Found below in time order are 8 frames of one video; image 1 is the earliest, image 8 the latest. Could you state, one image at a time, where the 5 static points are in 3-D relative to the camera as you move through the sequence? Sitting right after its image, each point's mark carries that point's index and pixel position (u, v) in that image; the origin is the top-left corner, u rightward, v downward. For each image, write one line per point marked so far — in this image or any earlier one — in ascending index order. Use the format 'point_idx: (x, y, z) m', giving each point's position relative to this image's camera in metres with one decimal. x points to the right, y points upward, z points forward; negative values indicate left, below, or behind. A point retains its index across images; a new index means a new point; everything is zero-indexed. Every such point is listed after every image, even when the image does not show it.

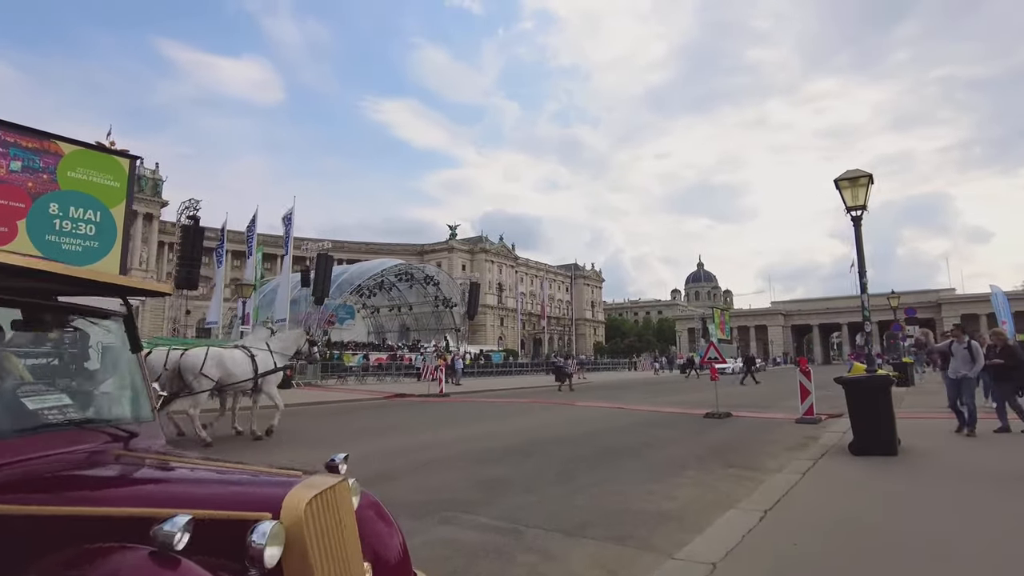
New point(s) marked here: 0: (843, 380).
0: (+3.4, -1.0, +5.9) m
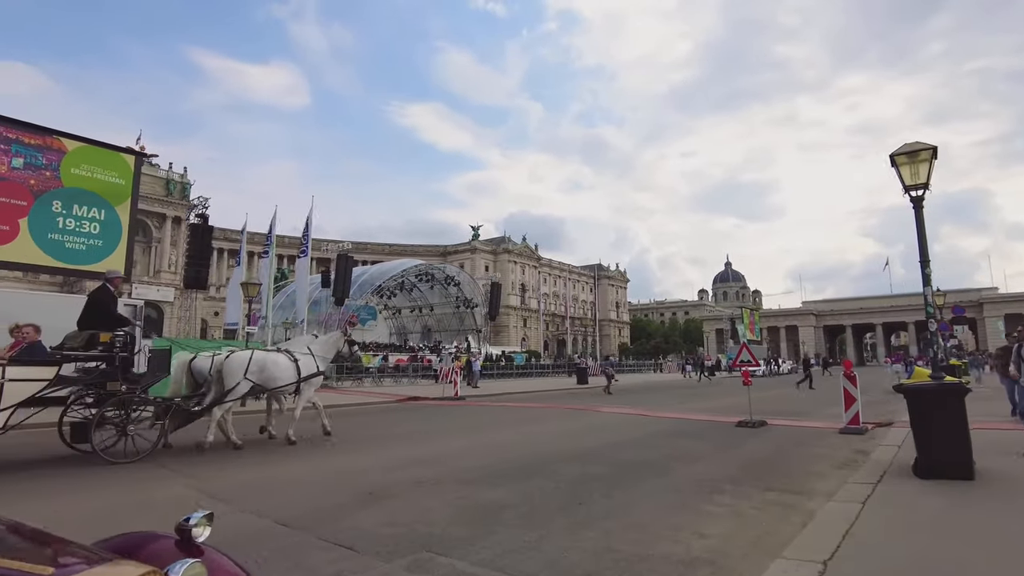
0: (+3.4, -0.9, +5.1) m
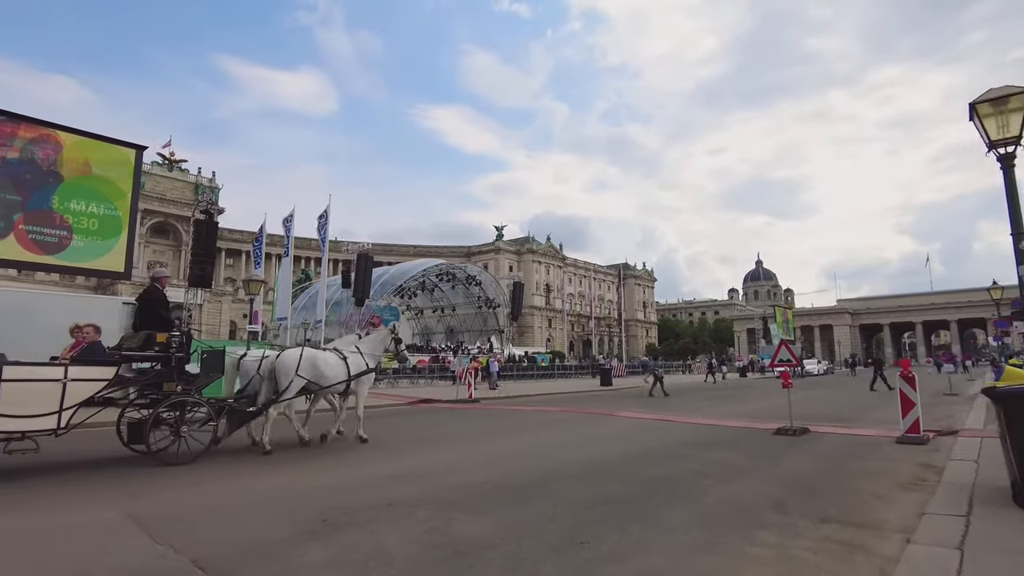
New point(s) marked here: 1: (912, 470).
0: (+3.4, -0.7, +4.1) m
1: (+3.5, -1.6, +5.1) m
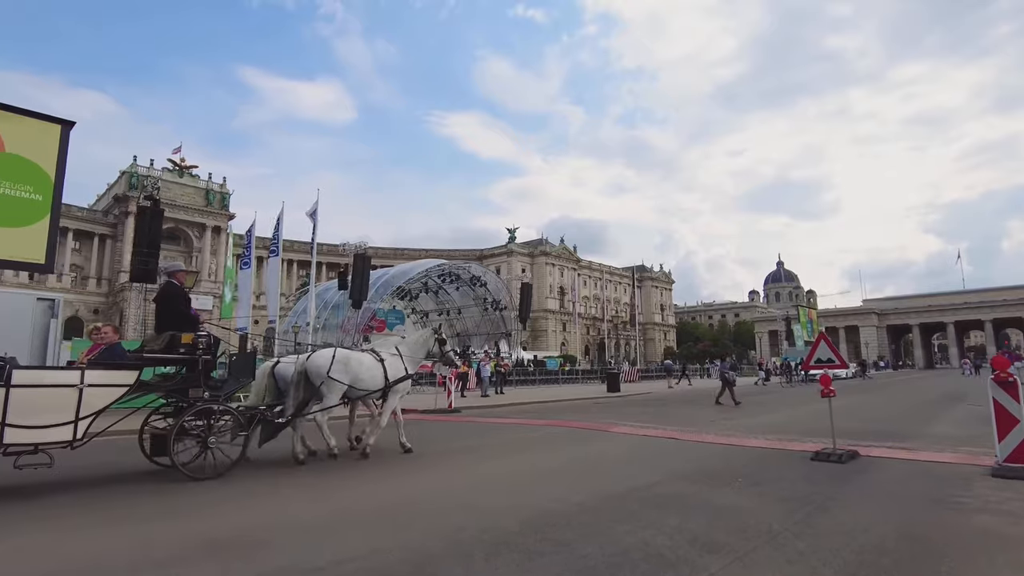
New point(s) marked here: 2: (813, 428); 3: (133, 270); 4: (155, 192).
0: (+2.7, -0.5, +2.2) m
1: (+2.9, -1.3, +3.1) m
2: (+5.2, -2.4, +10.2) m
3: (-7.9, +0.4, +12.1) m
4: (-7.8, +2.1, +12.8) m
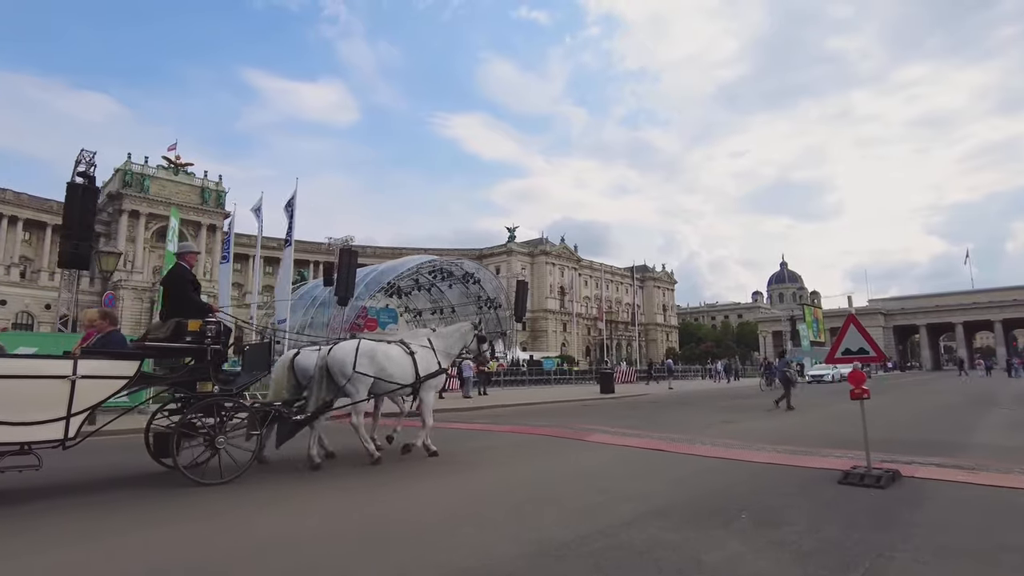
0: (+2.2, -0.2, +0.8) m
1: (+2.4, -1.1, +1.8) m
2: (+4.7, -2.2, +8.8) m
3: (-8.4, +0.6, +10.8) m
4: (-8.2, +2.3, +11.5) m
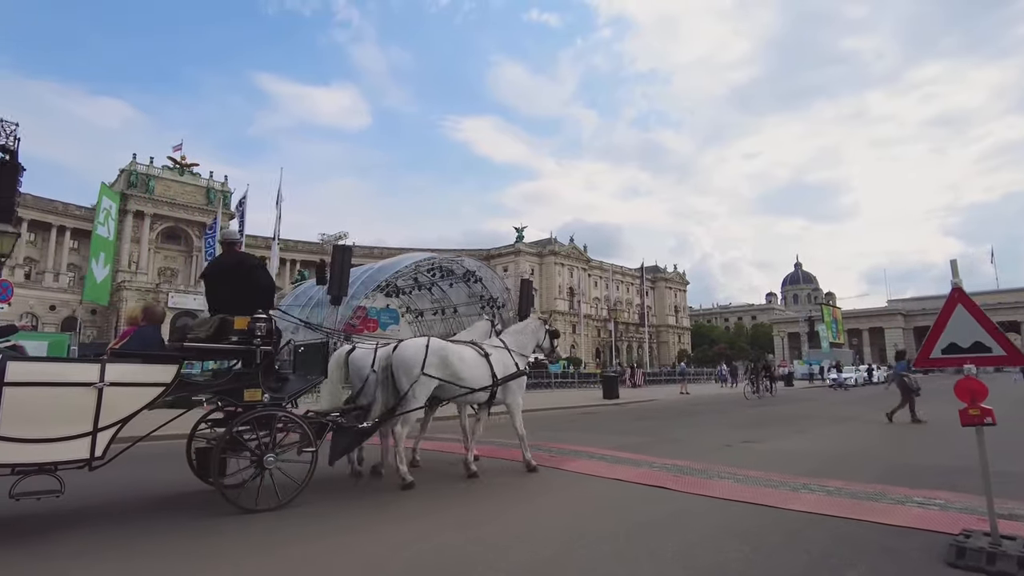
0: (+1.7, 0.0, -0.8) m
1: (+1.9, -0.9, +0.1) m
2: (+4.4, -2.0, +7.1) m
3: (-8.7, +0.7, +9.4) m
4: (-8.5, +2.5, +10.0) m
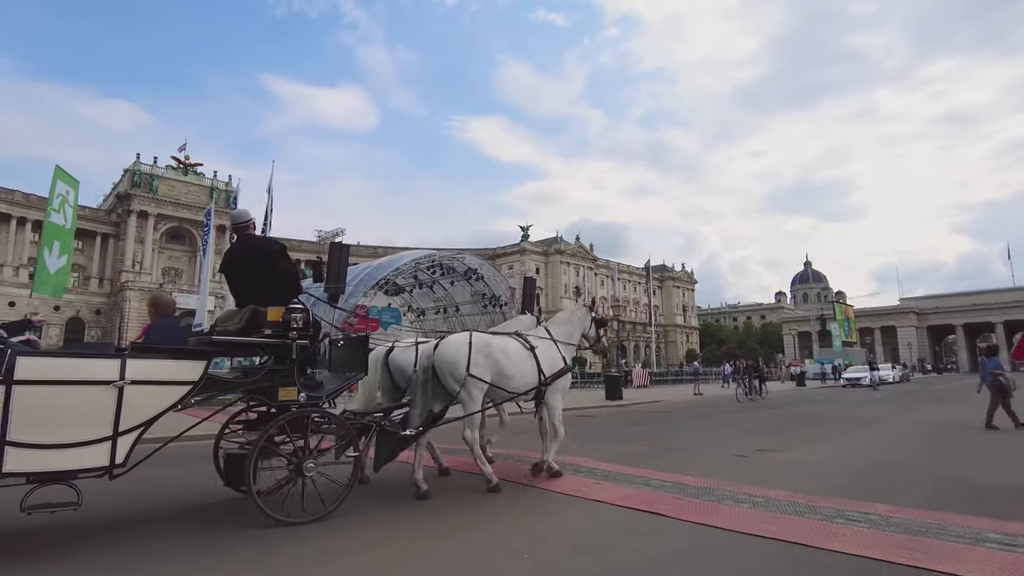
0: (+1.4, +0.1, -1.7) m
1: (+1.6, -0.7, -0.7) m
2: (+4.2, -1.9, +6.2) m
3: (-8.8, +0.8, +8.7) m
4: (-8.7, +2.6, +9.3) m
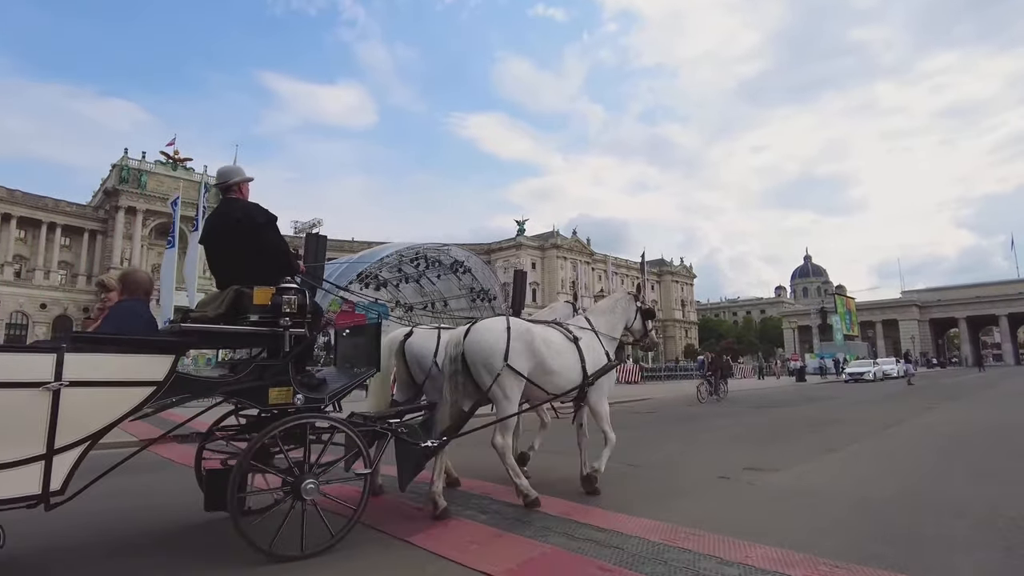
0: (+0.8, +0.3, -3.0) m
1: (+0.9, -0.6, -2.1) m
2: (+3.5, -1.7, +4.9) m
3: (-9.5, +1.0, +7.3) m
4: (-9.4, +2.8, +8.0) m
